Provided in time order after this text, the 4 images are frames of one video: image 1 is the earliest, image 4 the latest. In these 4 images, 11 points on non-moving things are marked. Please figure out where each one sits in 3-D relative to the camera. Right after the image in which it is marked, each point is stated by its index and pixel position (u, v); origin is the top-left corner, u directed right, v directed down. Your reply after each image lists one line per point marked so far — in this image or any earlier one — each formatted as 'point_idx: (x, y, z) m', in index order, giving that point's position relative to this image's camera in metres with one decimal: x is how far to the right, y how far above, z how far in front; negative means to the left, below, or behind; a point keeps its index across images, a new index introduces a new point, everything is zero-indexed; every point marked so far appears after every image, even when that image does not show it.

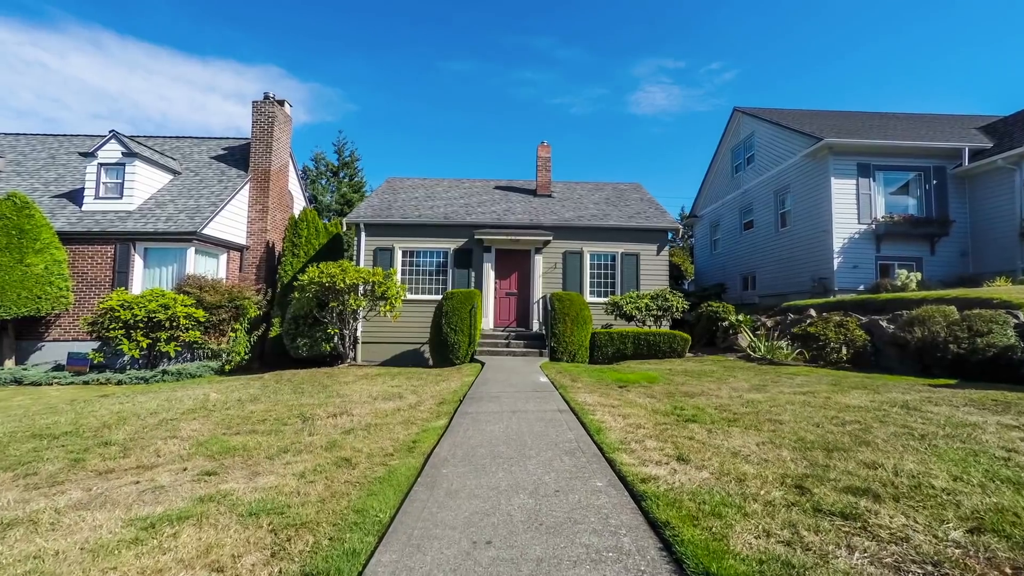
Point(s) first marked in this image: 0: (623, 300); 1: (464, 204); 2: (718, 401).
0: (+2.8, -0.3, +11.1) m
1: (-1.4, +2.5, +13.2) m
2: (+2.1, -1.1, +4.5) m
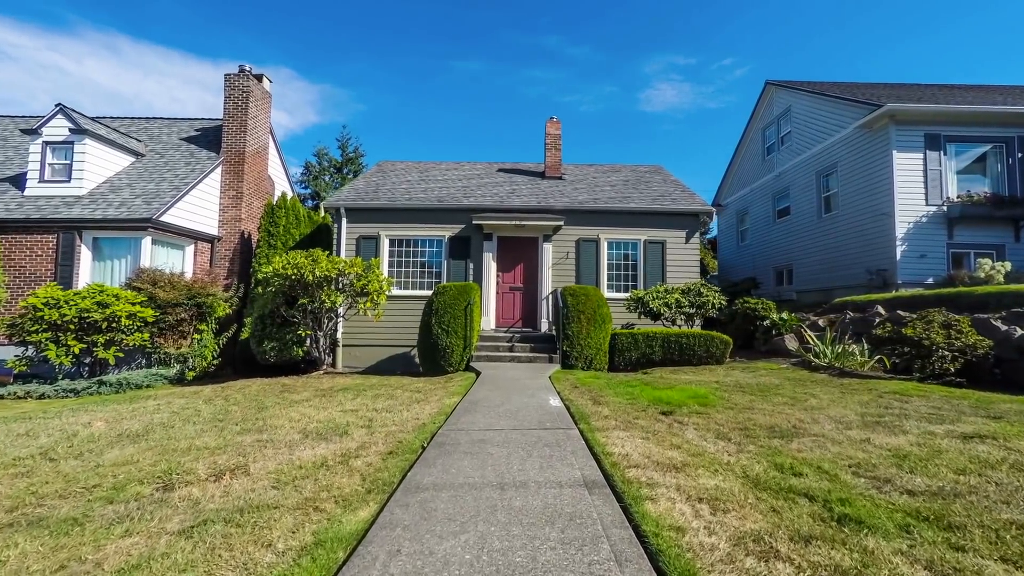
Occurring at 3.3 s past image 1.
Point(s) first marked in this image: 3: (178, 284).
0: (+2.8, -0.1, +9.4) m
1: (-1.3, +2.6, +11.6) m
2: (+2.0, -1.0, +2.8) m
3: (-7.0, +0.1, +9.3) m
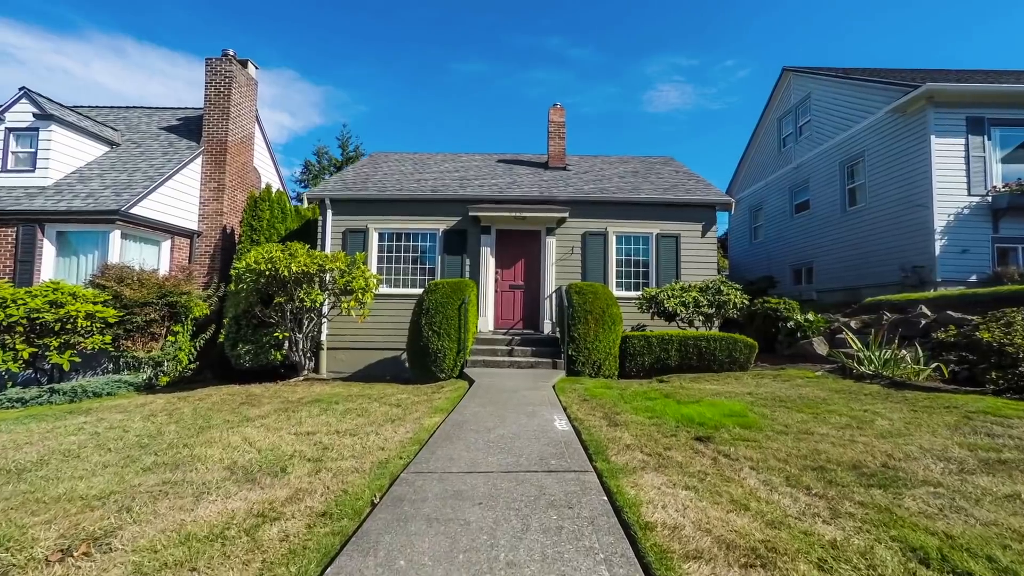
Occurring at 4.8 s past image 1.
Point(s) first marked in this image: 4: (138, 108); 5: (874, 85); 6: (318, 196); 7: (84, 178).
0: (+2.8, -0.1, +8.5) m
1: (-1.3, +2.7, +10.7) m
2: (+2.0, -0.9, +1.9) m
3: (-7.0, +0.1, +8.5) m
4: (-11.2, +5.4, +13.3) m
5: (+8.9, +5.0, +11.0) m
6: (-4.2, +2.0, +9.6) m
7: (-9.7, +2.5, +10.1) m
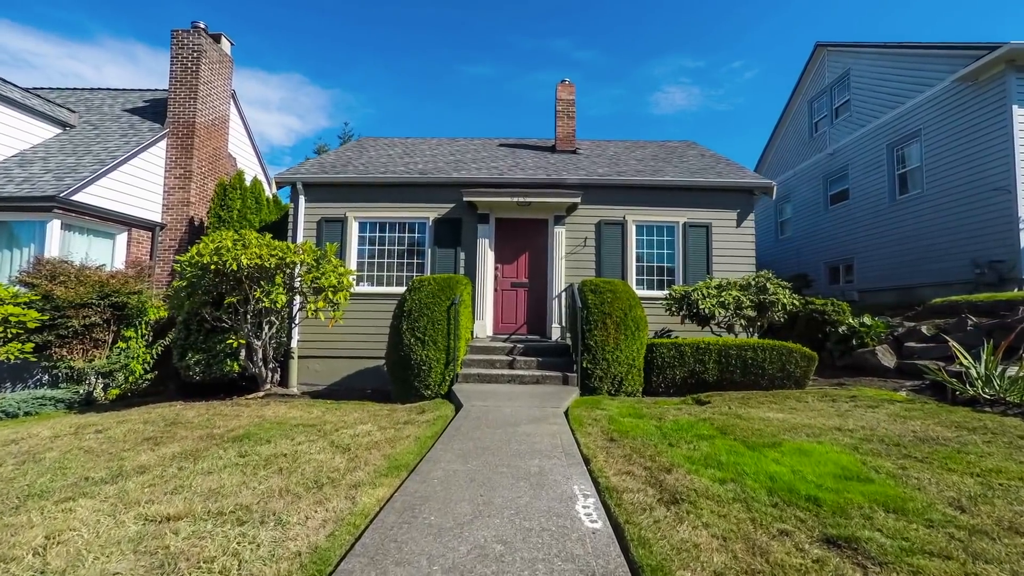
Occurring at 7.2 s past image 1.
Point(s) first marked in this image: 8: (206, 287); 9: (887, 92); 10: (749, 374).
0: (+2.9, -0.1, +7.0) m
1: (-1.2, +2.7, +9.4) m
2: (+1.9, -0.9, +0.5) m
3: (-6.9, +0.1, +7.2) m
4: (-11.1, +5.4, +12.1) m
5: (+9.0, +5.0, +9.5) m
6: (-4.1, +2.0, +8.3) m
7: (-9.7, +2.5, +8.9) m
8: (-4.4, 0.0, +6.4) m
9: (+9.1, +4.8, +10.9) m
10: (+3.3, -1.2, +6.2) m
